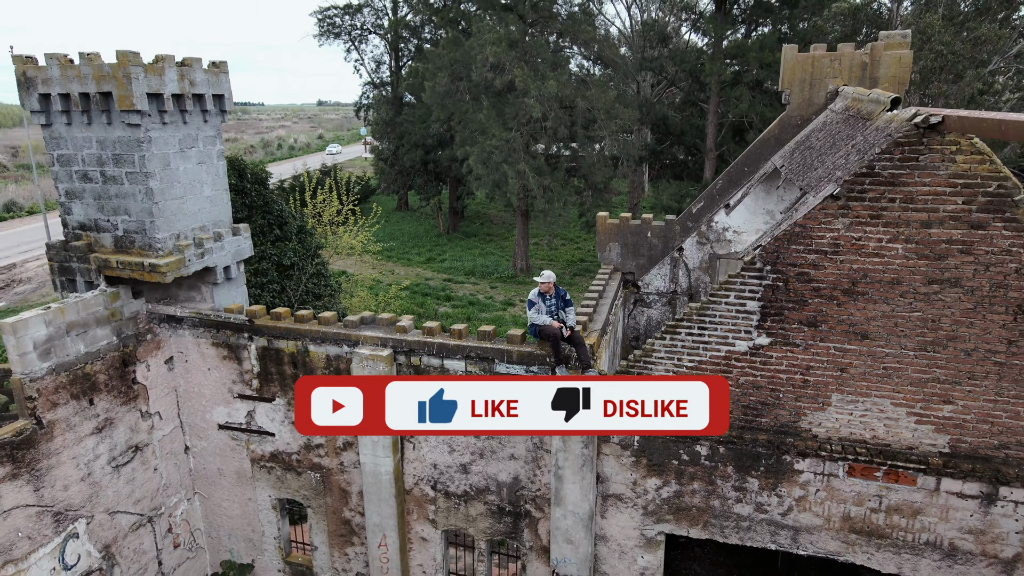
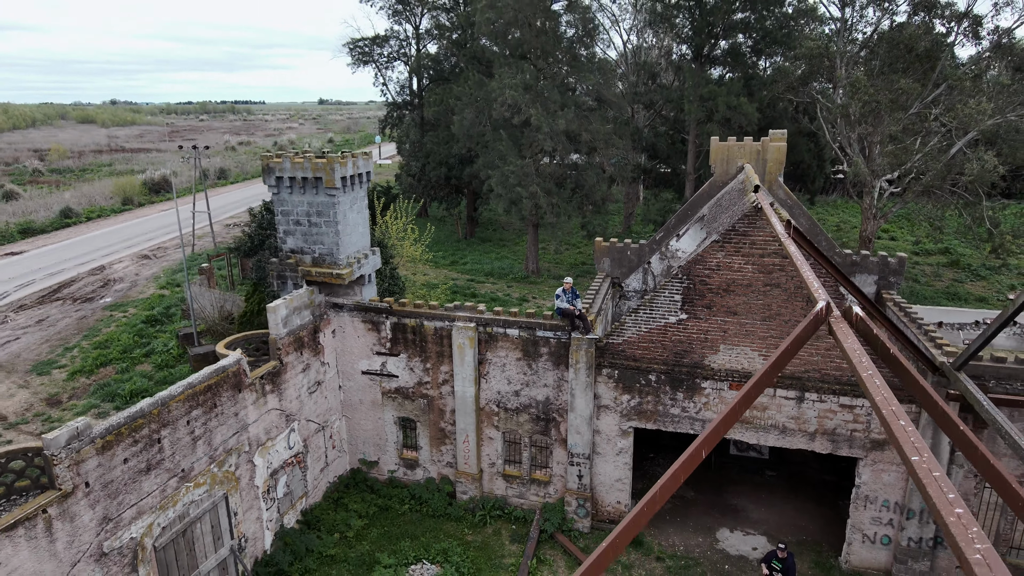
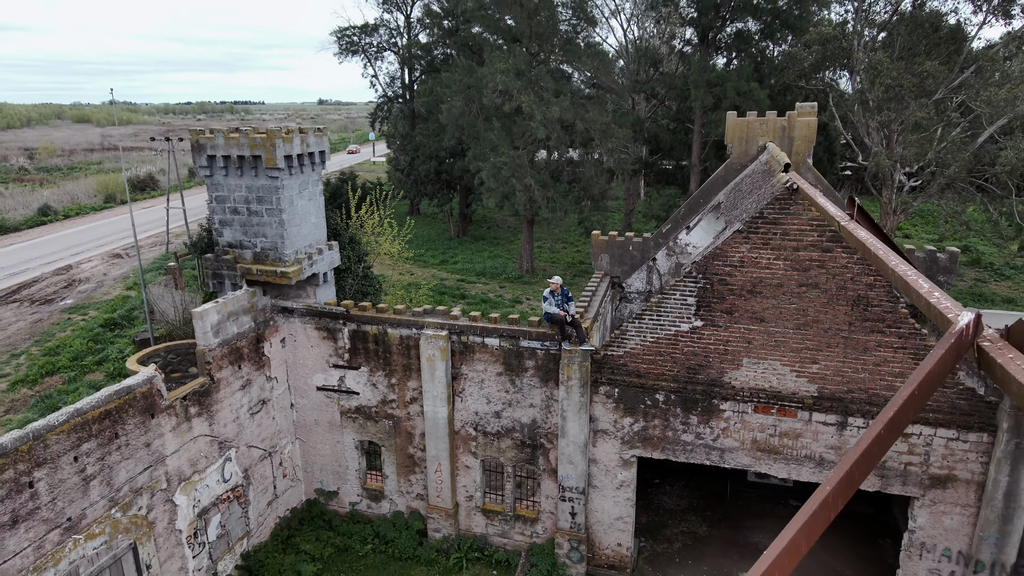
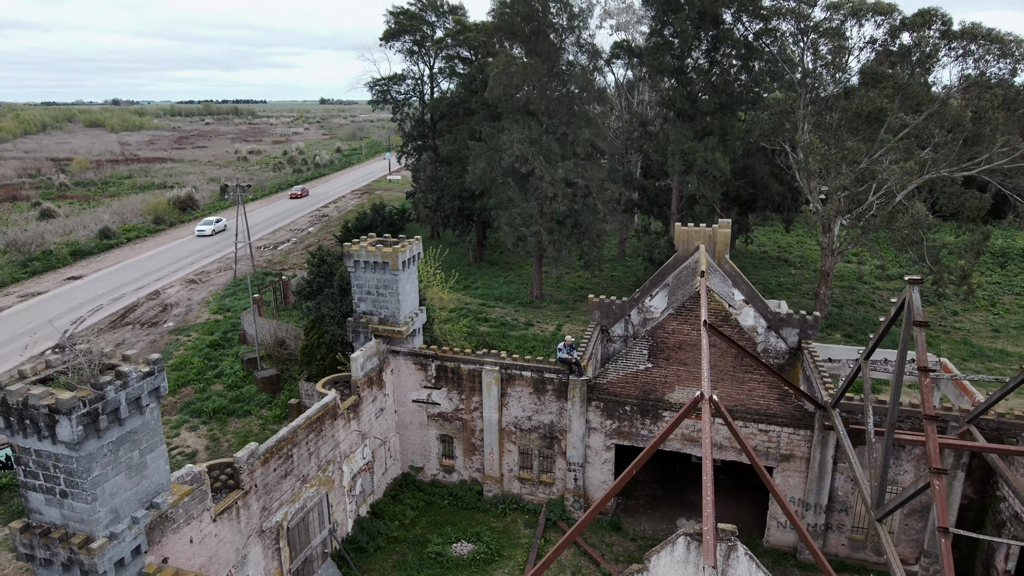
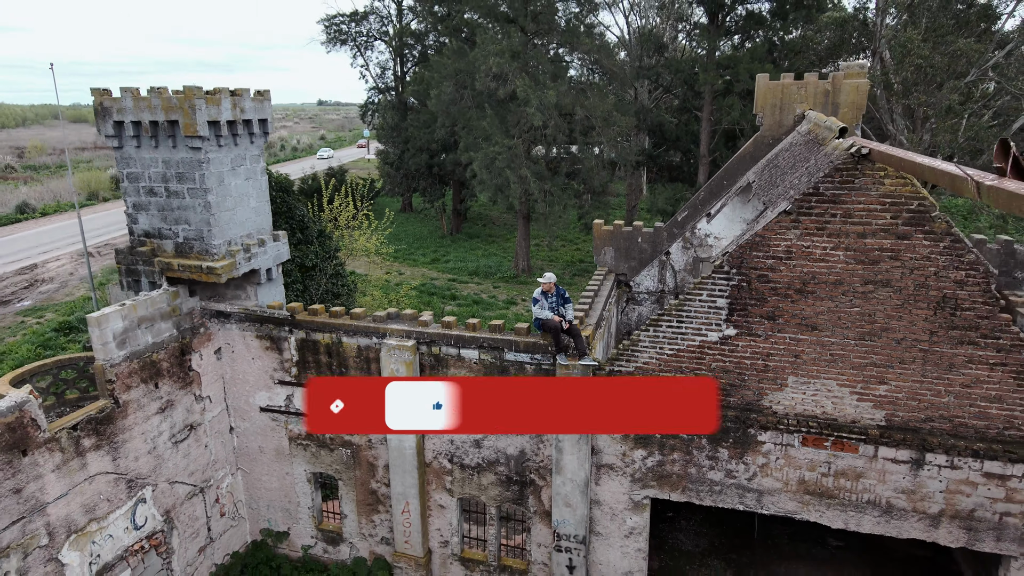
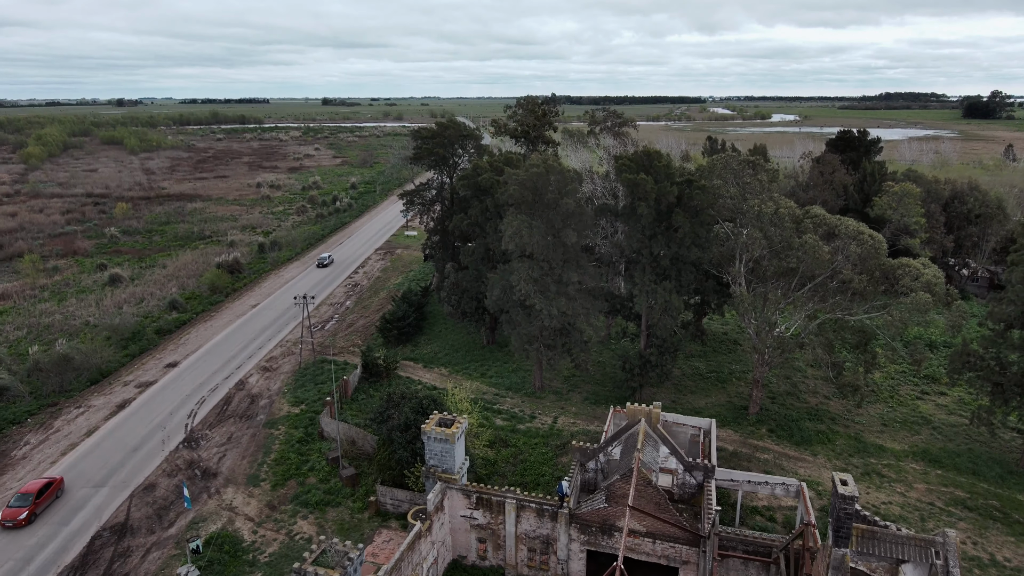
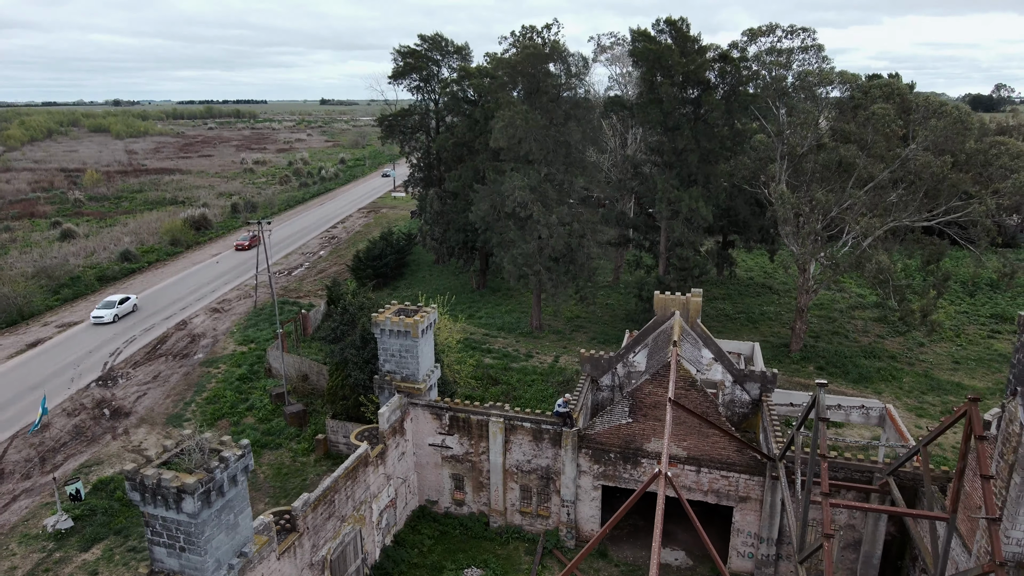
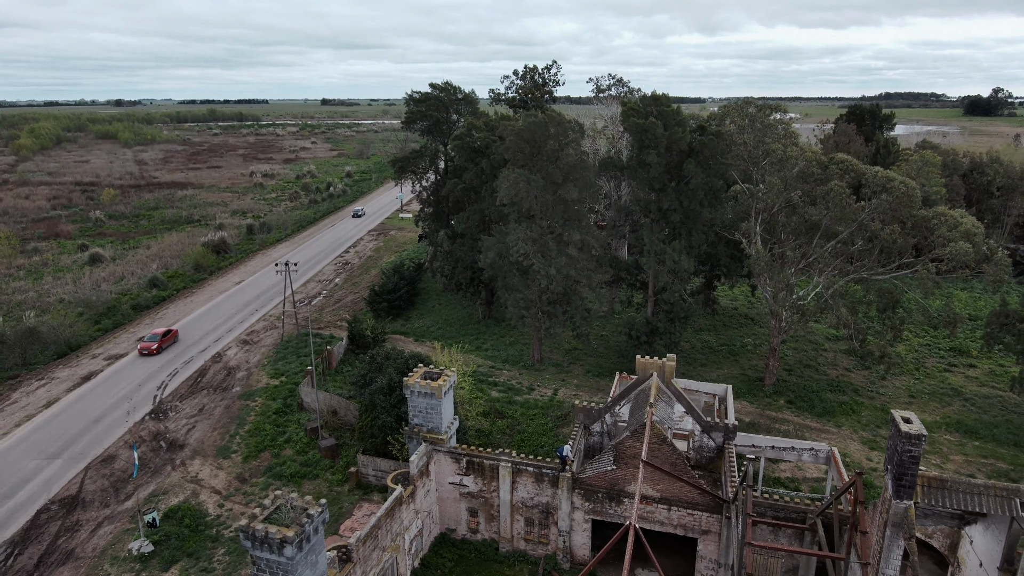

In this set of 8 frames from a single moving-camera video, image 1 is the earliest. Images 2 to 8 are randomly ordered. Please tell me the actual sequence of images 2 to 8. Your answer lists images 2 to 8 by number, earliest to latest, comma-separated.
5, 3, 2, 4, 7, 8, 6
